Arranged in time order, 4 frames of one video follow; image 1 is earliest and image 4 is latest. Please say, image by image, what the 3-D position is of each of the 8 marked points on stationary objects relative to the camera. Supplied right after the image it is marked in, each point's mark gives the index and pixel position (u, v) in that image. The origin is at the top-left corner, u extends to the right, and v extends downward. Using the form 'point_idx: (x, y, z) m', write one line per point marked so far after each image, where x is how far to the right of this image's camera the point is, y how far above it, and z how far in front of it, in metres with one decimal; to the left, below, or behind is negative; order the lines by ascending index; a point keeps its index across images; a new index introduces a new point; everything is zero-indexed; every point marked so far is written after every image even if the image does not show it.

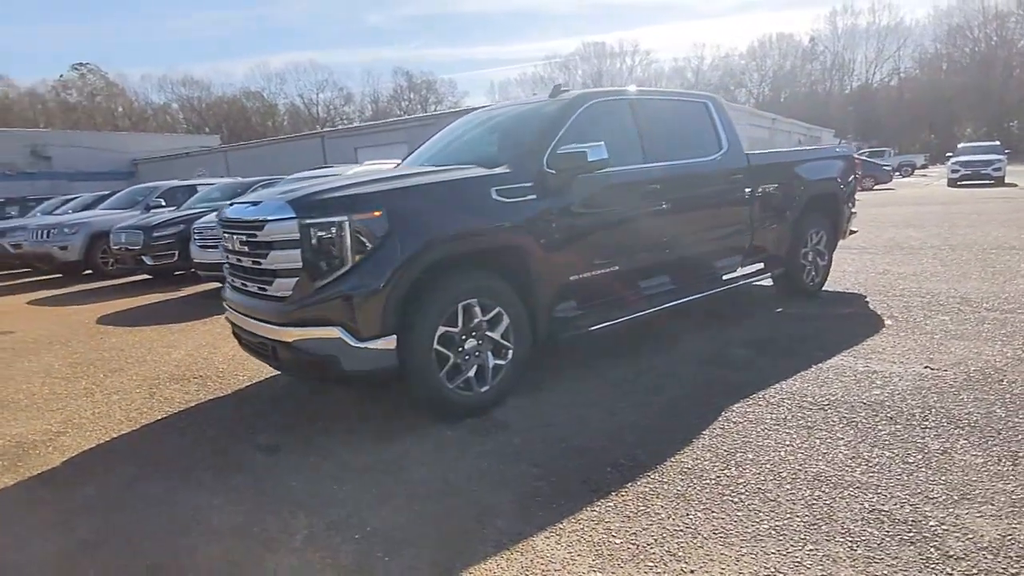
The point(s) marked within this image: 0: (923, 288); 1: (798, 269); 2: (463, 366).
0: (+3.9, 0.0, +6.1) m
1: (+2.6, +0.2, +5.9) m
2: (-0.3, -0.4, +3.6) m
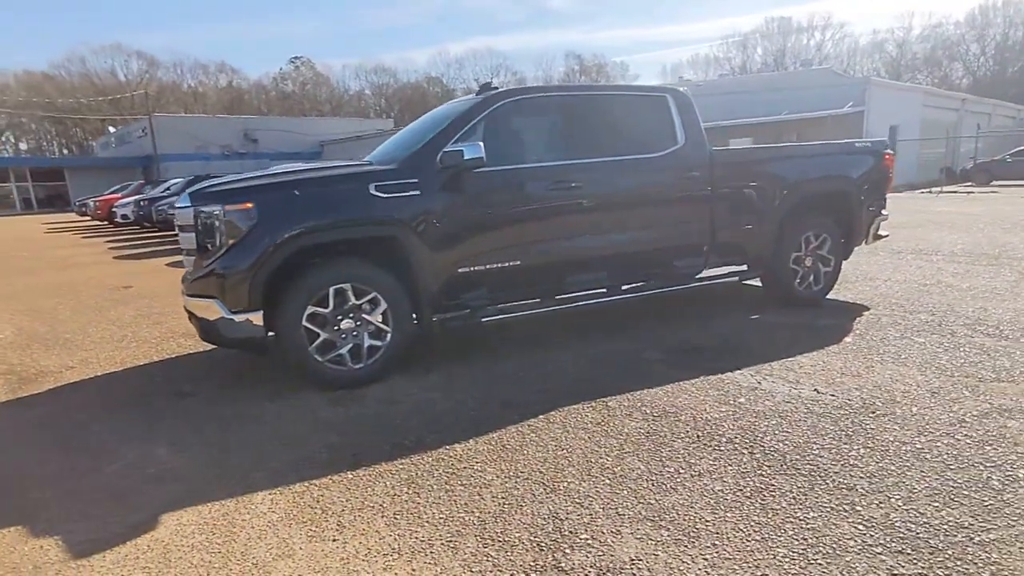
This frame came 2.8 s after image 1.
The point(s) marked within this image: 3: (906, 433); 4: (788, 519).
0: (+3.6, -0.1, +5.3) m
1: (+2.3, +0.1, +5.4) m
2: (-1.1, -0.4, +4.1) m
3: (+1.8, -0.7, +3.0) m
4: (+1.0, -0.9, +2.3) m
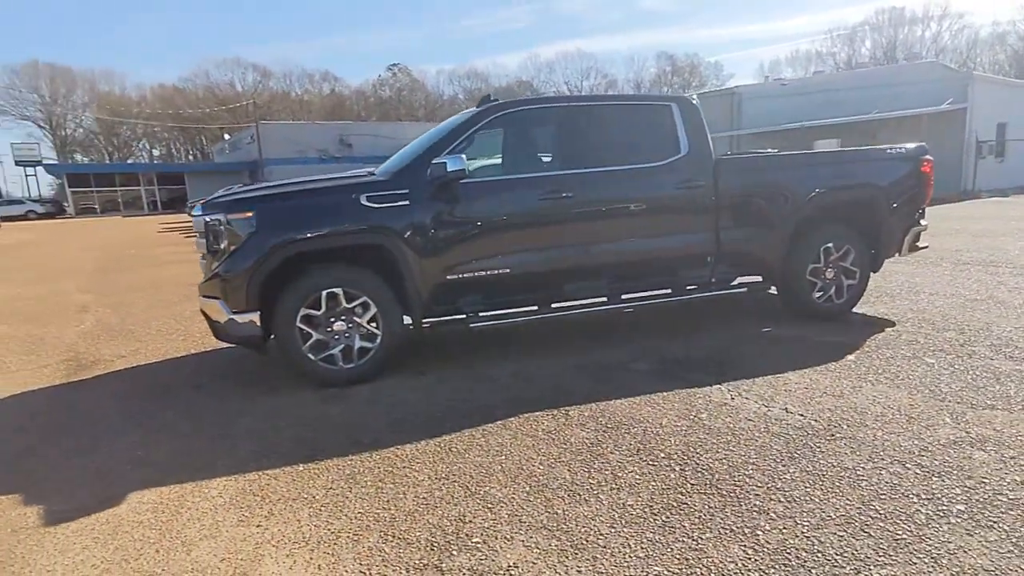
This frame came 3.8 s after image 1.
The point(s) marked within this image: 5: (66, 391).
0: (+3.6, -0.3, +4.9) m
1: (+2.4, 0.0, +5.2) m
2: (-1.2, -0.4, +4.3) m
3: (+1.5, -0.8, +2.8) m
4: (+0.6, -0.9, +2.3) m
5: (-3.3, -0.8, +4.7) m
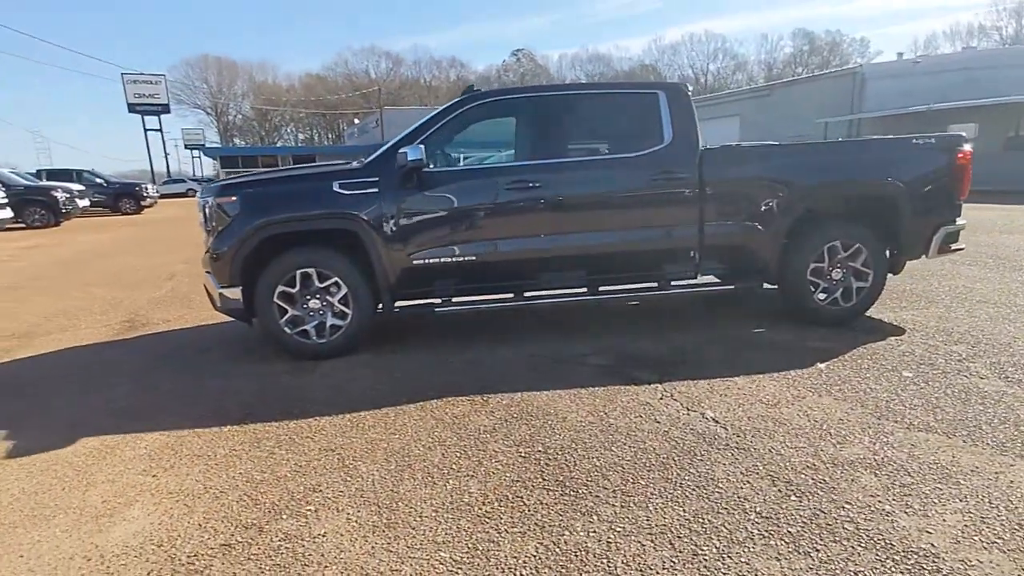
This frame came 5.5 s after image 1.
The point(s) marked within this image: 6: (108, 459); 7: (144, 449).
0: (+3.4, -0.3, +4.3) m
1: (+2.2, 0.0, +4.8) m
2: (-1.5, -0.2, +4.7) m
3: (+0.9, -0.8, +2.7) m
4: (-0.1, -0.9, +2.4) m
5: (-3.5, -0.5, +5.4) m
6: (-2.0, -0.8, +3.2) m
7: (-1.9, -0.8, +3.3) m
